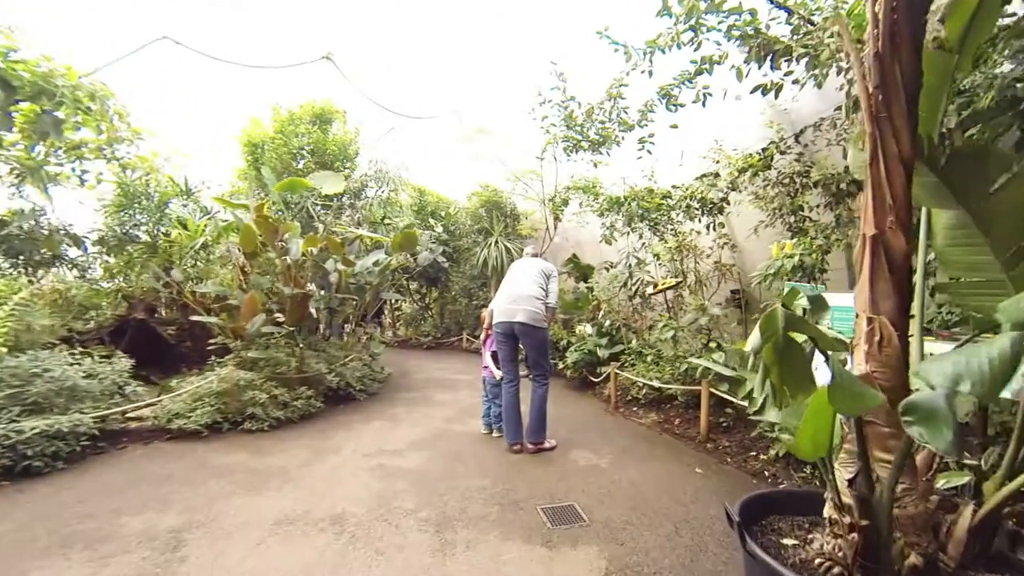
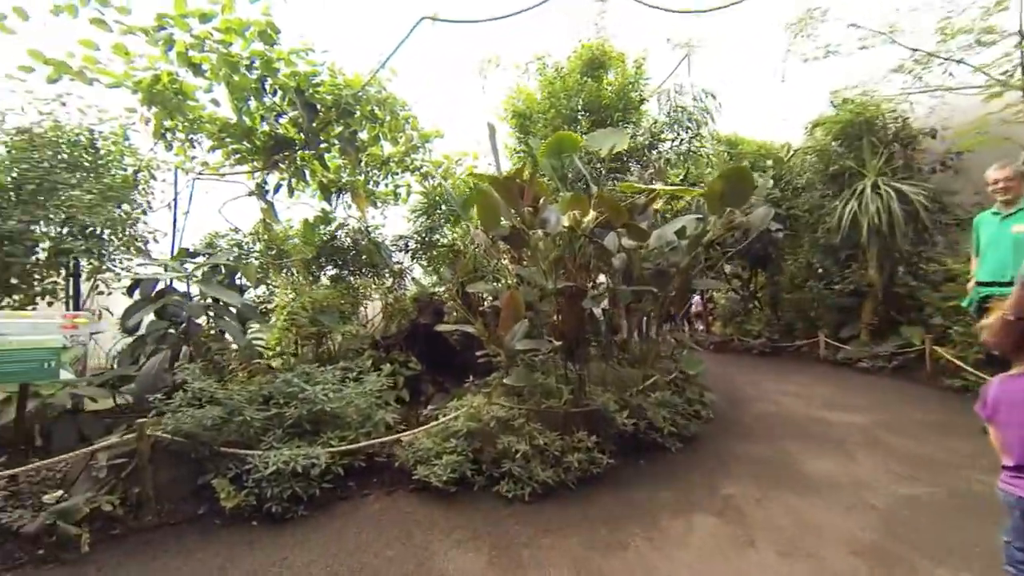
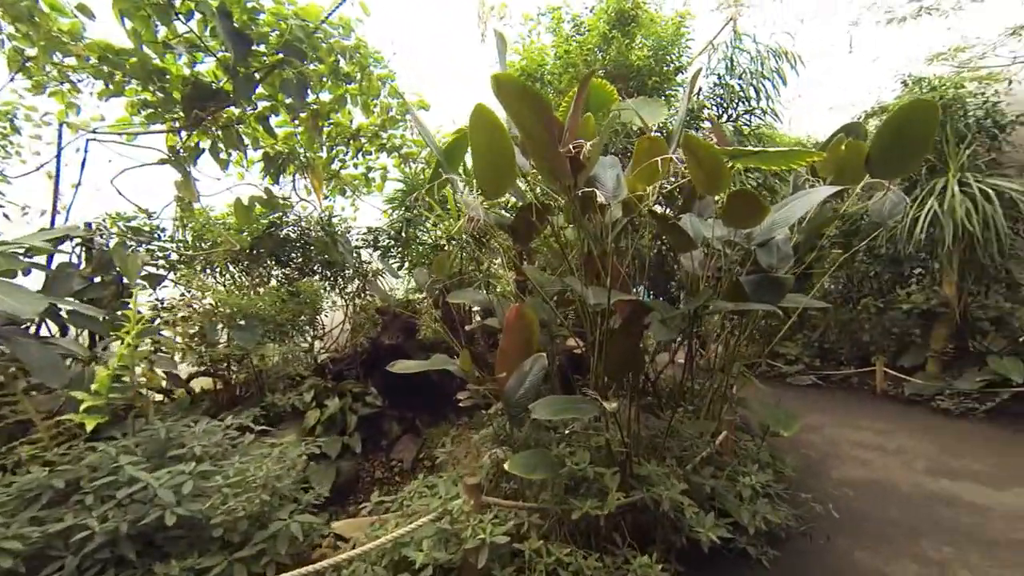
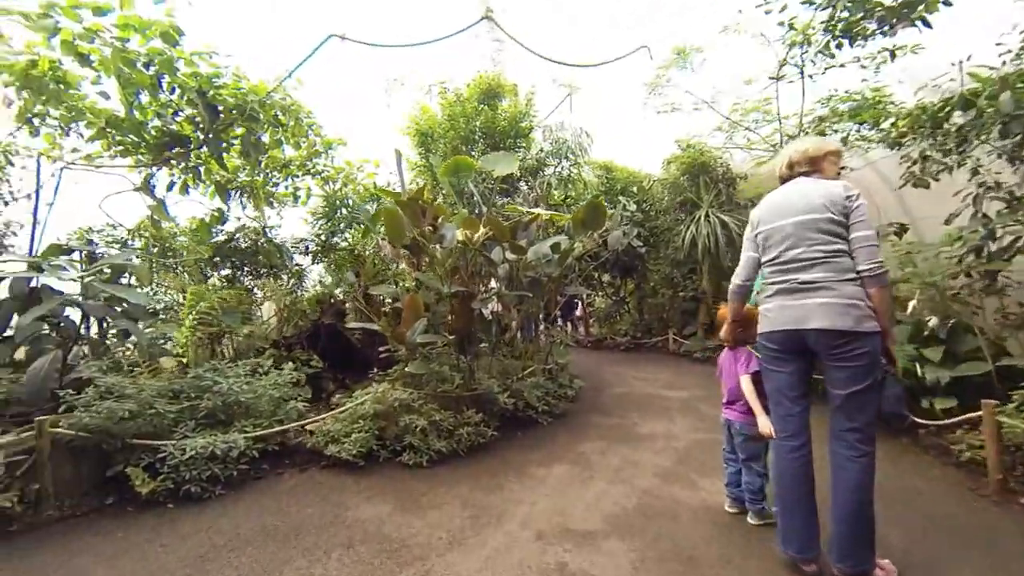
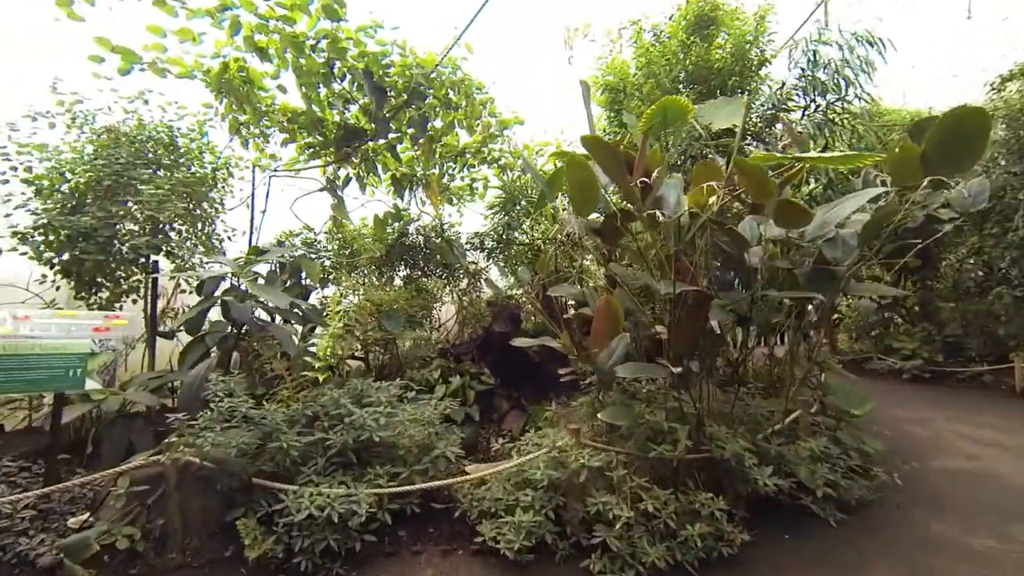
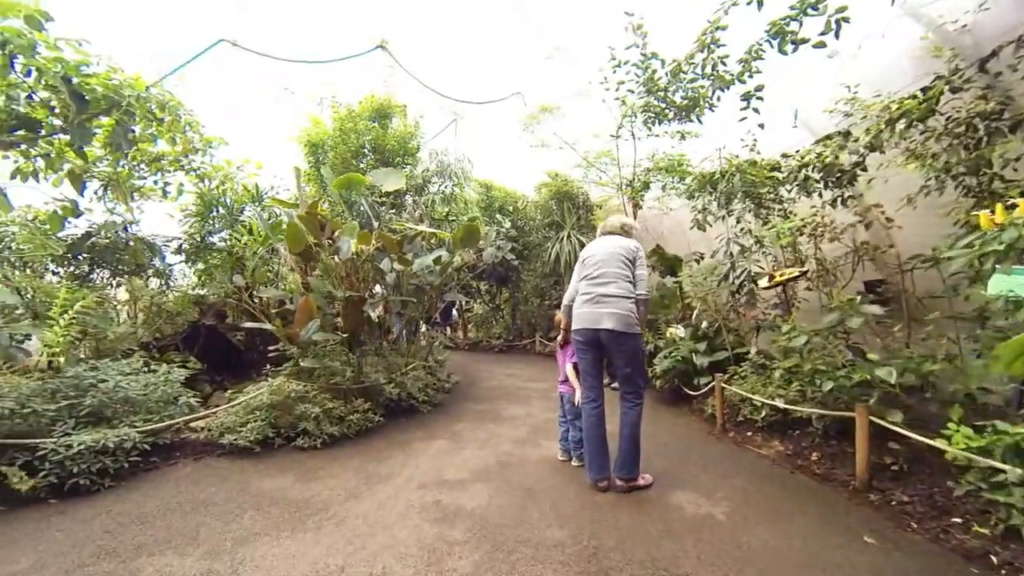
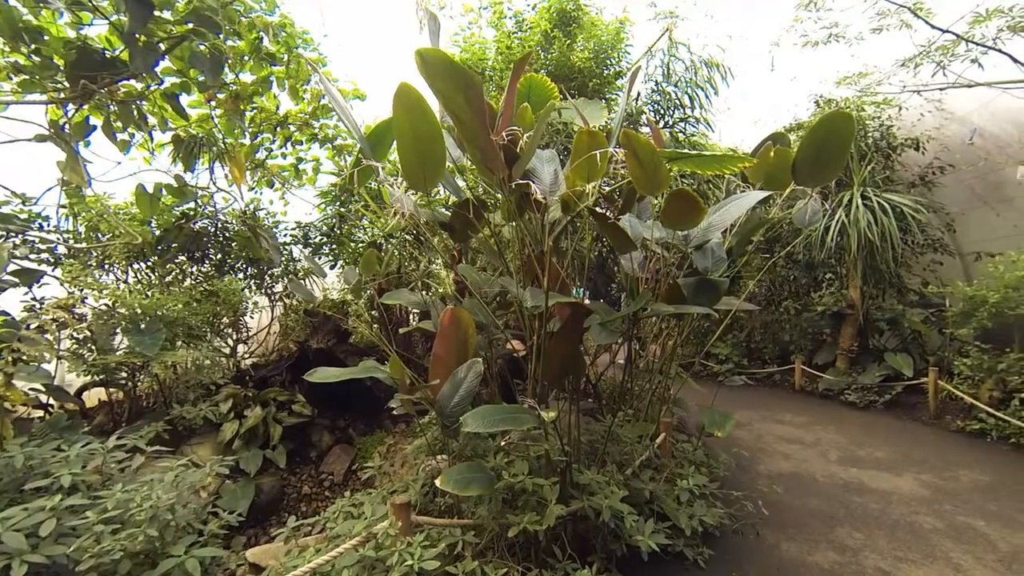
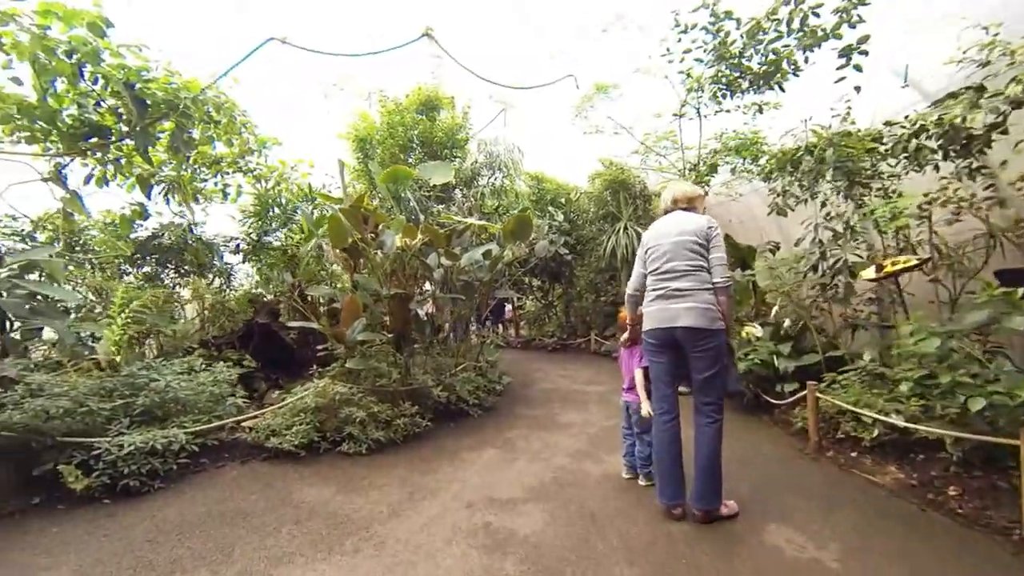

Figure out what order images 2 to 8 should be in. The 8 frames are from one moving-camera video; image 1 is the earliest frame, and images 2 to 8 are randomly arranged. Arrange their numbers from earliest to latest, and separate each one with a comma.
6, 8, 4, 2, 5, 3, 7
